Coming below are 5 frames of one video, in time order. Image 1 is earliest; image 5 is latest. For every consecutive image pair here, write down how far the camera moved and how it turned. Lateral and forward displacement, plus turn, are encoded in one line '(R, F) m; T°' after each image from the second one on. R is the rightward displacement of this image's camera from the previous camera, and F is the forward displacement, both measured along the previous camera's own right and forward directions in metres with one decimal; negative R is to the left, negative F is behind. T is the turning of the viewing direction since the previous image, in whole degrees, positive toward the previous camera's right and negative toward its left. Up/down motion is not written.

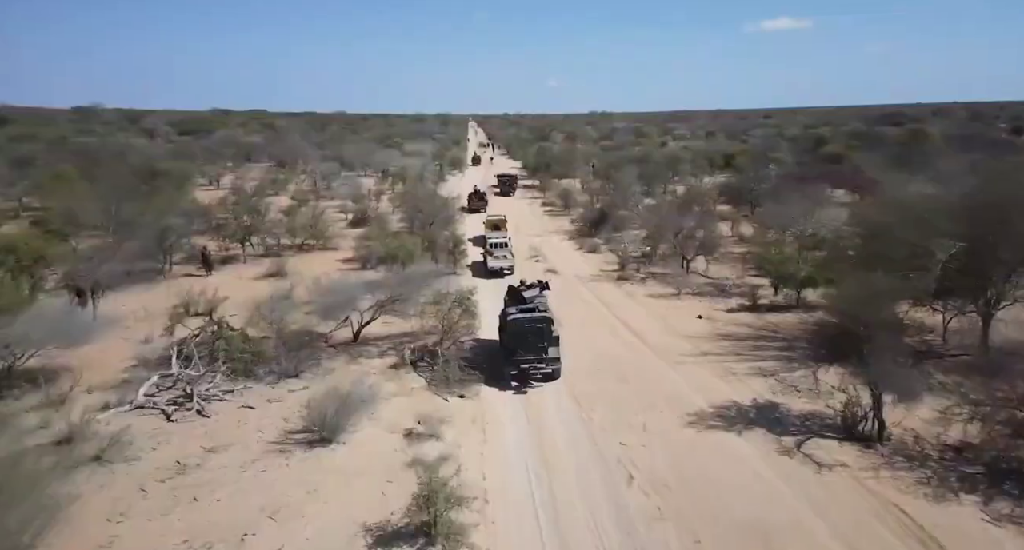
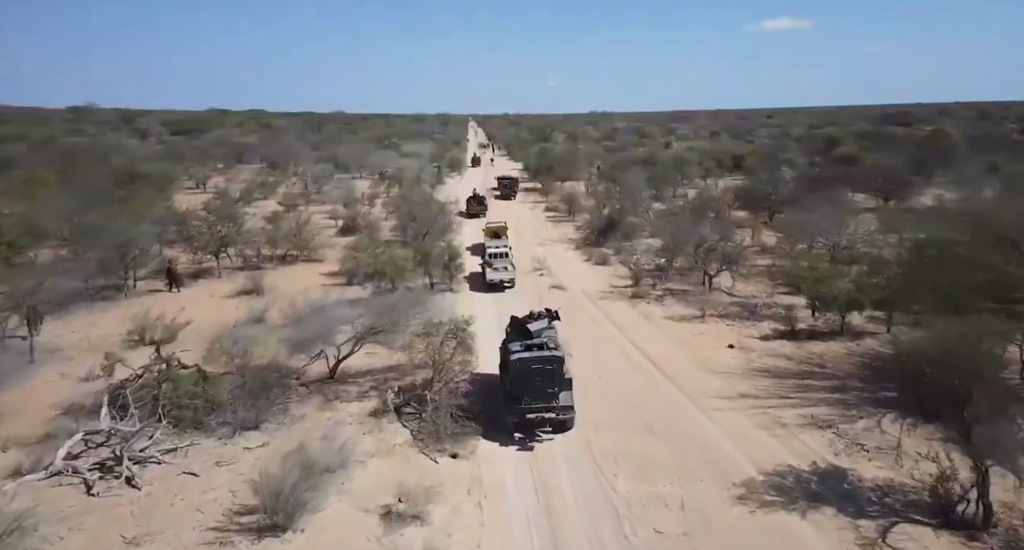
(-0.1, +2.9) m; 0°
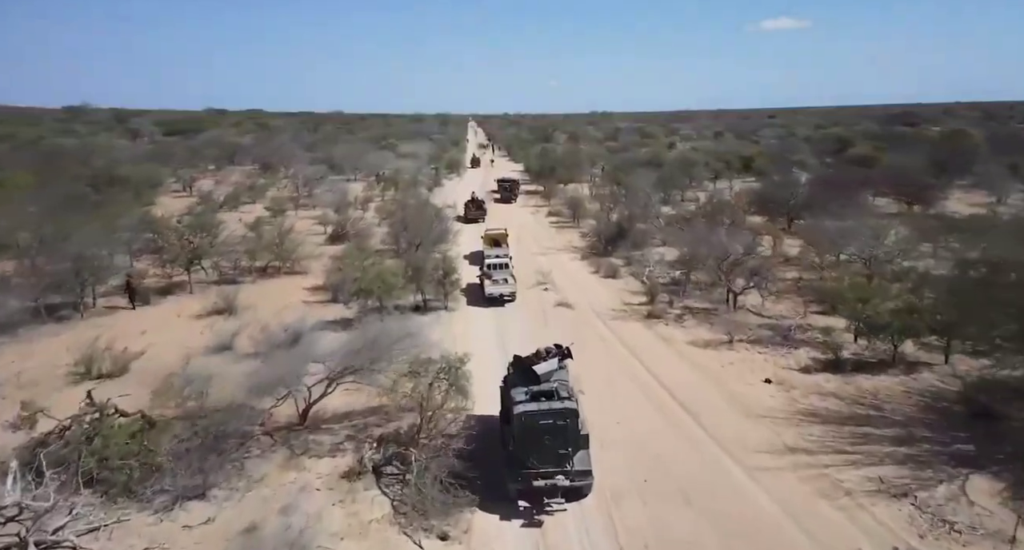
(-0.1, +2.6) m; 0°
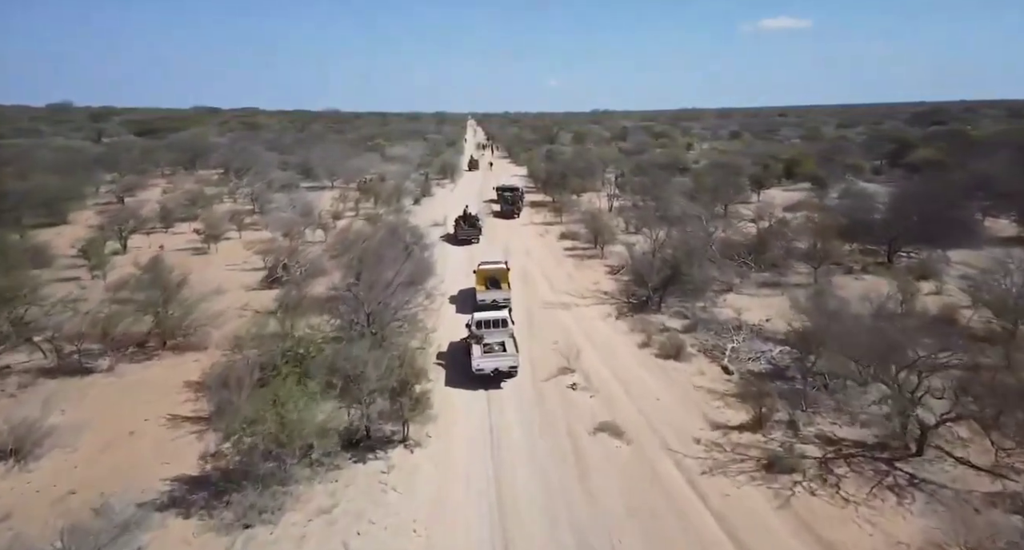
(-0.2, +9.8) m; 0°
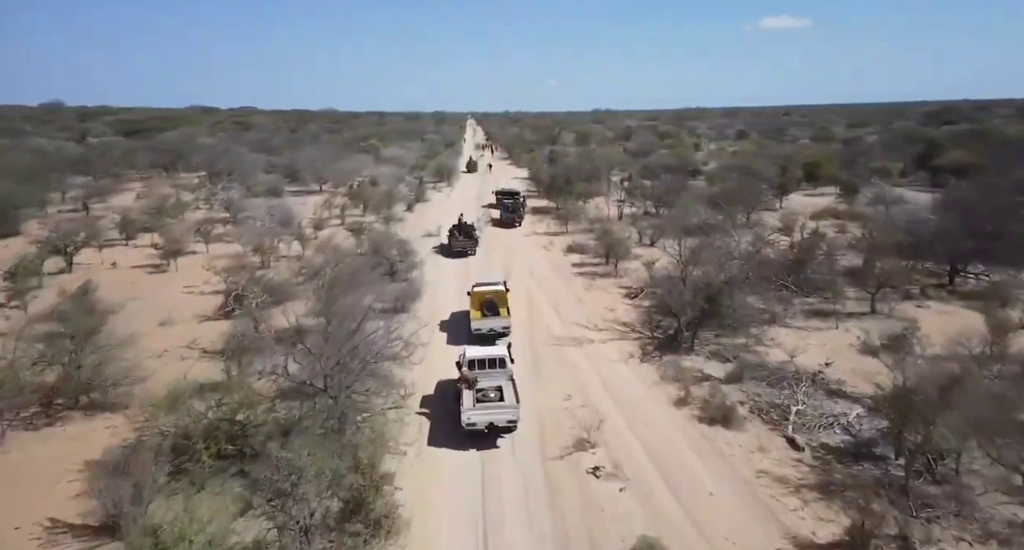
(0.0, +3.9) m; 0°
